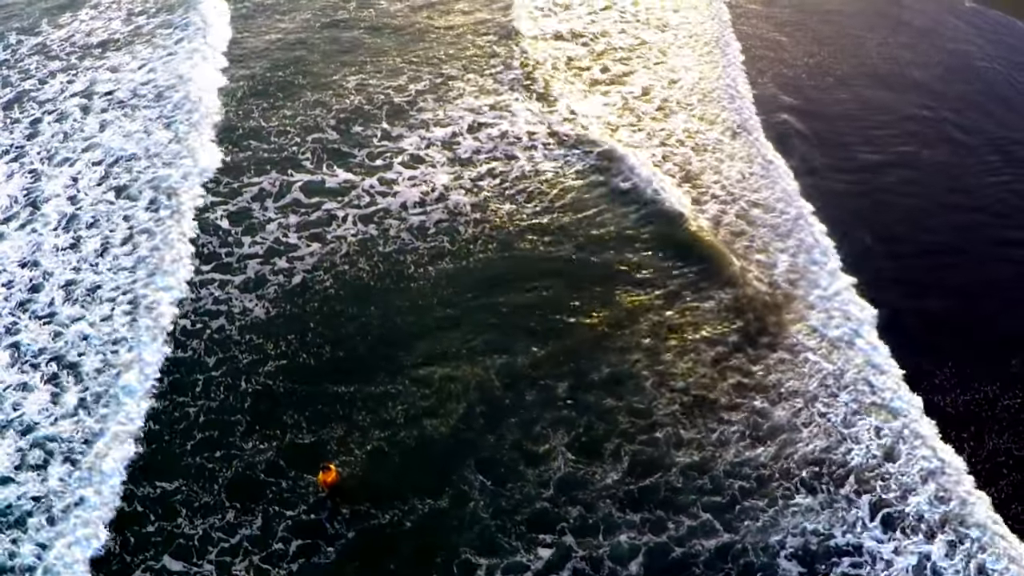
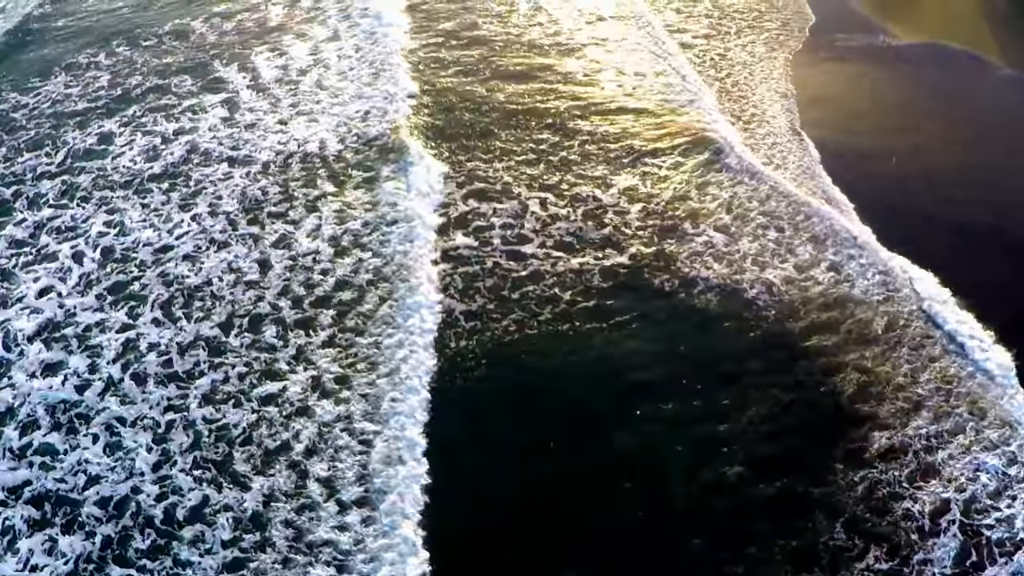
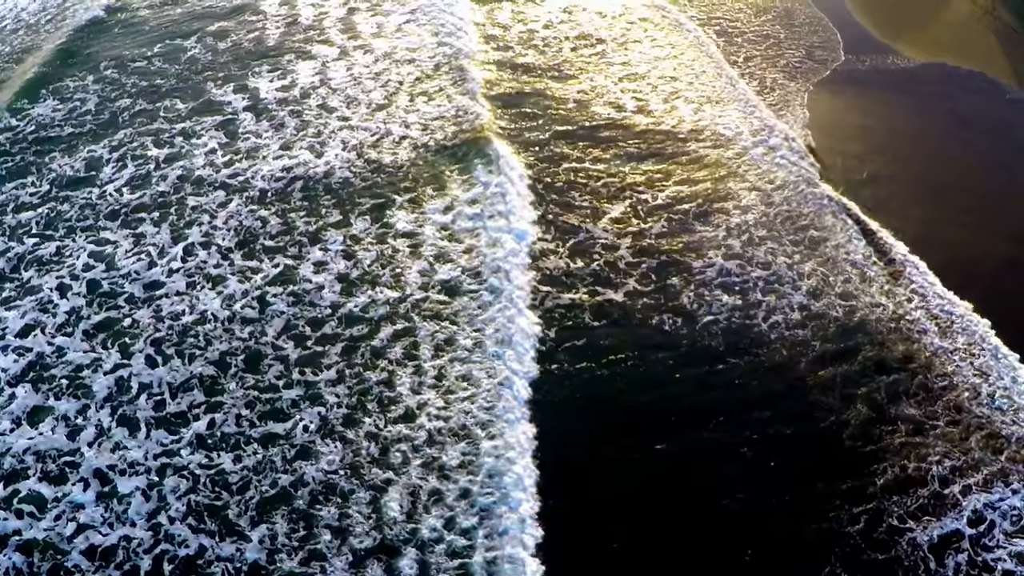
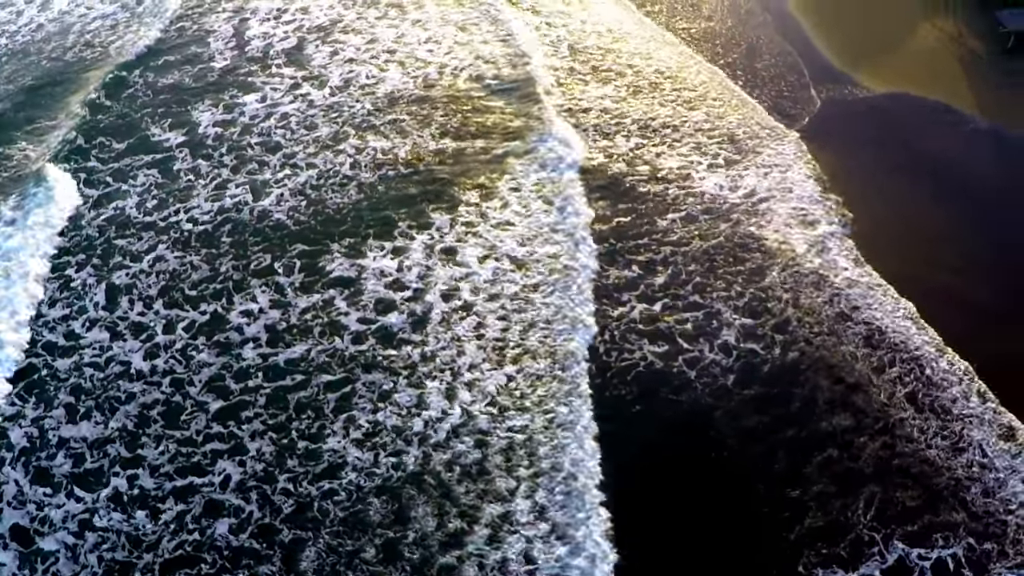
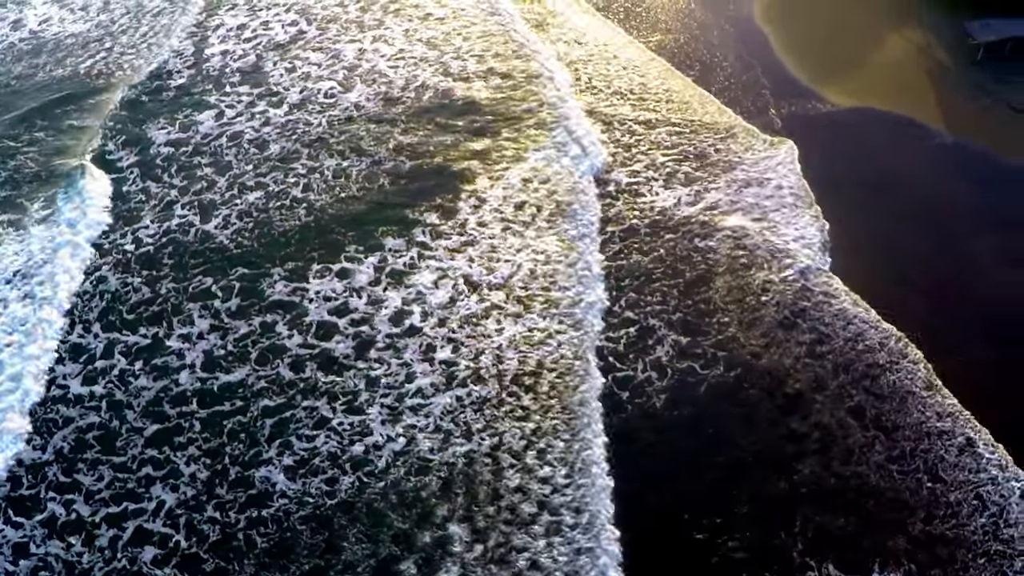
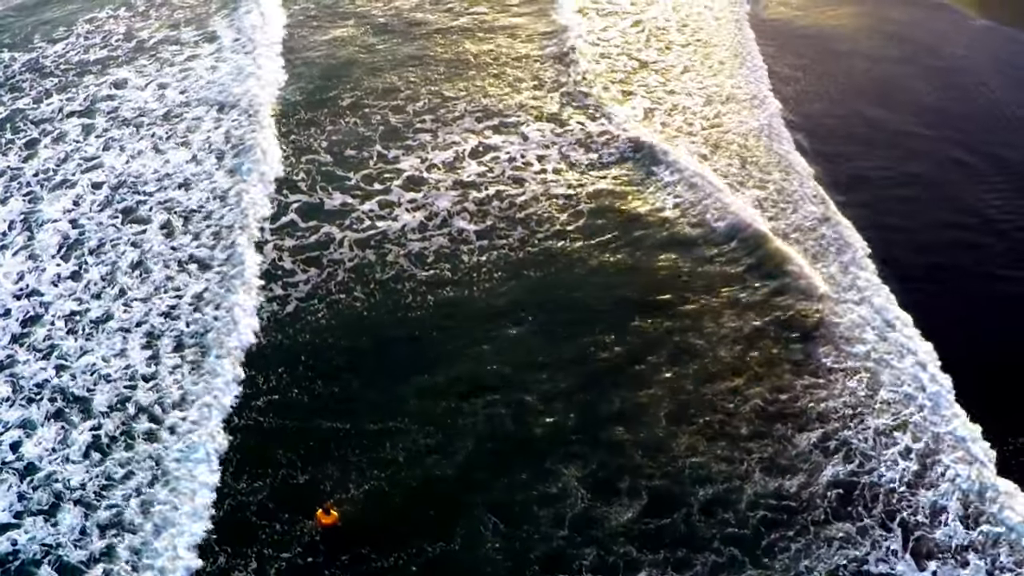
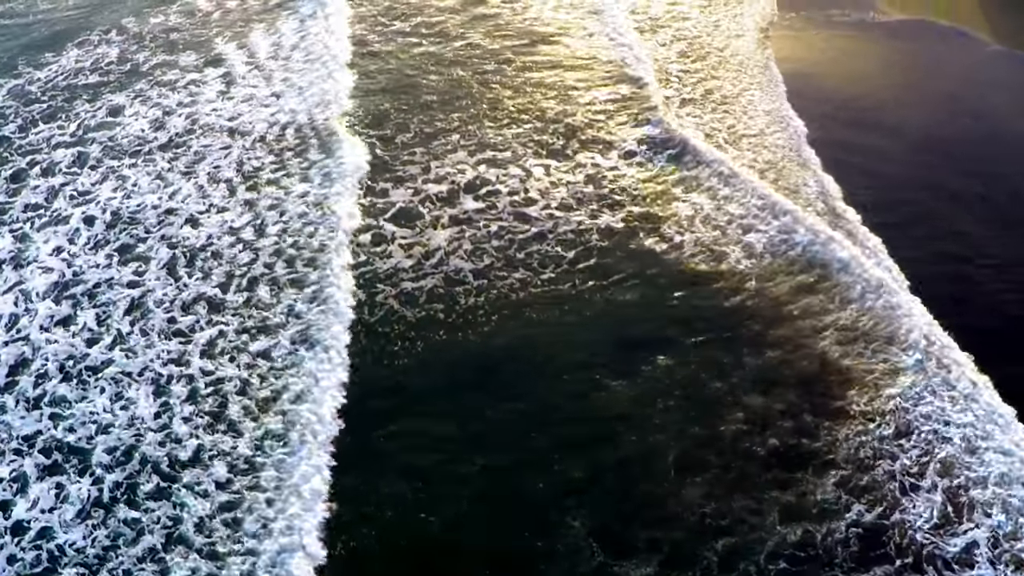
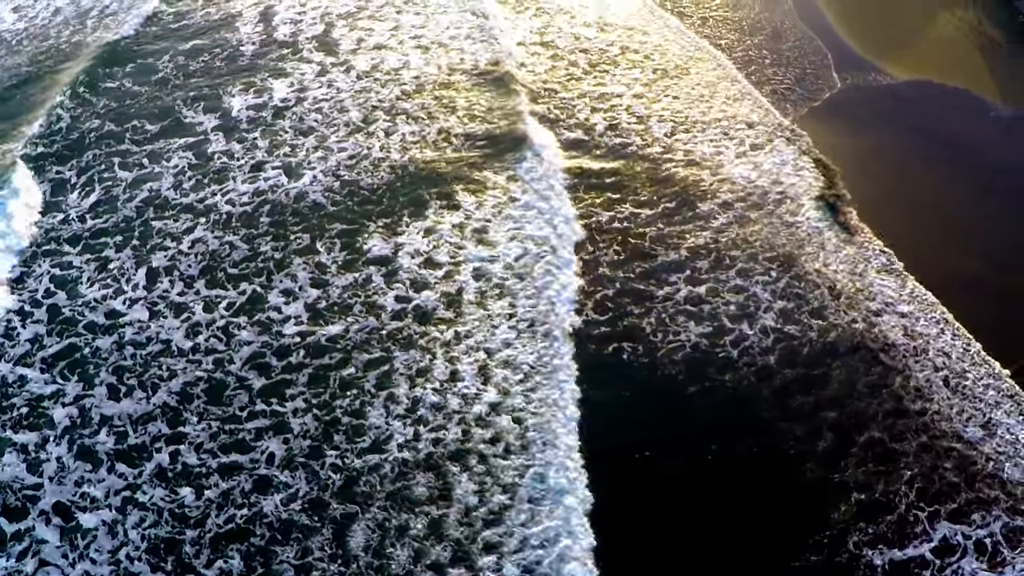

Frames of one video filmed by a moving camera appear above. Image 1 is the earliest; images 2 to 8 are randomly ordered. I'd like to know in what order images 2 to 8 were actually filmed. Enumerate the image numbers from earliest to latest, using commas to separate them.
6, 7, 2, 3, 8, 4, 5
